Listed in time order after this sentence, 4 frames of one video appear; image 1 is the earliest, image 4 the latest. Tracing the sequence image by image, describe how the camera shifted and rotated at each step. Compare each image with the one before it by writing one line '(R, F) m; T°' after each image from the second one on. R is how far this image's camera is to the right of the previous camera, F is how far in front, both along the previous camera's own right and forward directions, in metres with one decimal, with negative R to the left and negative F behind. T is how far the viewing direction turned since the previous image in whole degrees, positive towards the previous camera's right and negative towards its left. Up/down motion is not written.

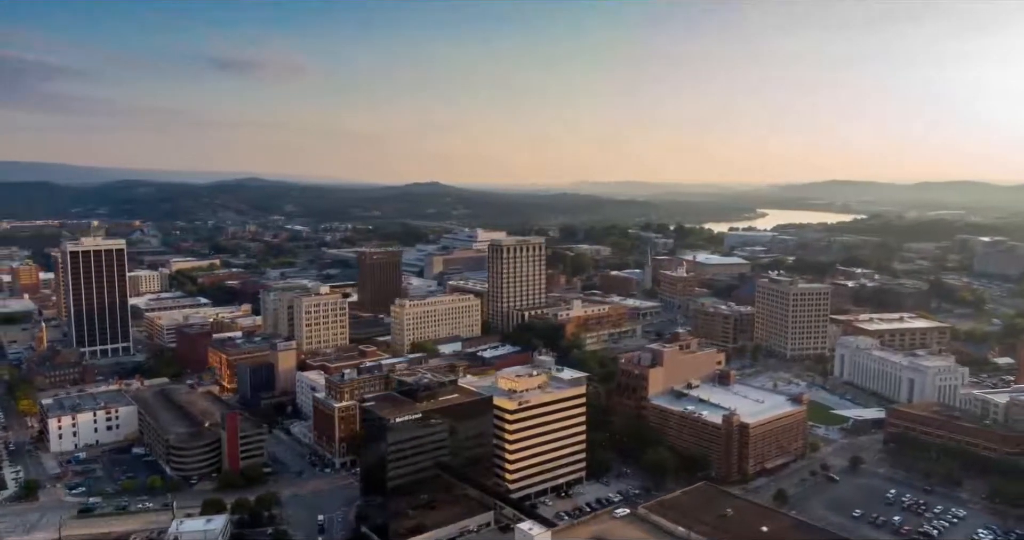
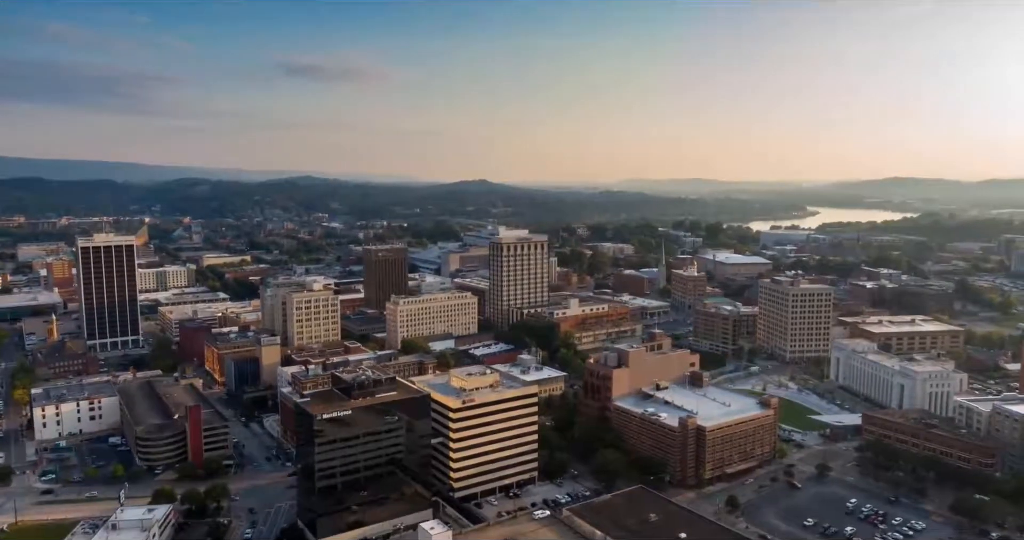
(+2.8, +0.2) m; -4°
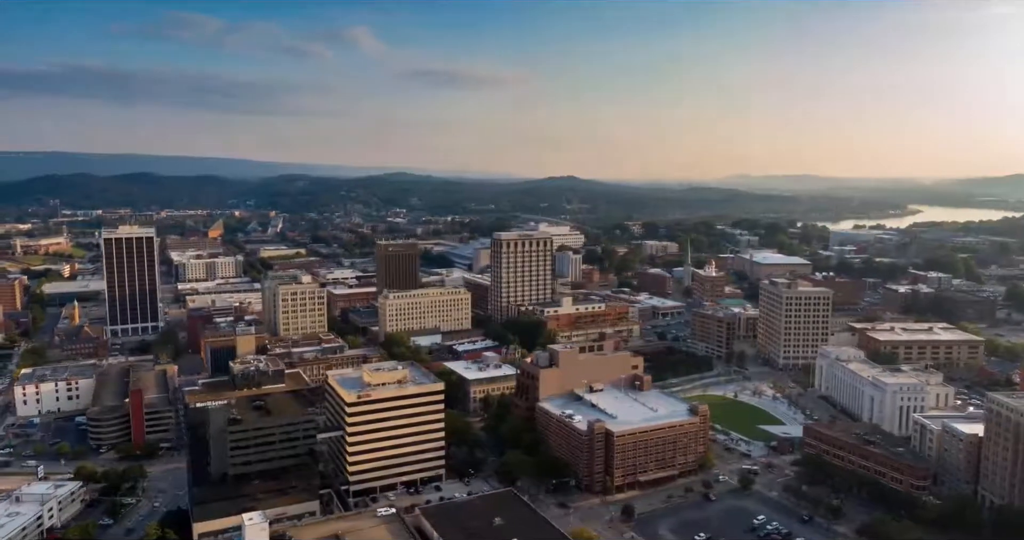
(+5.2, +0.6) m; -7°
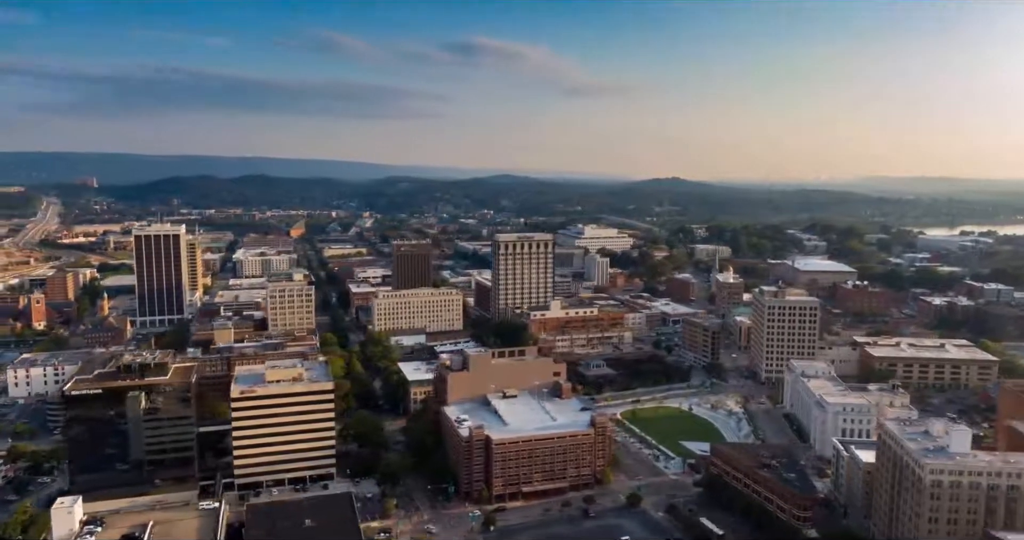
(+6.1, +0.8) m; -9°
